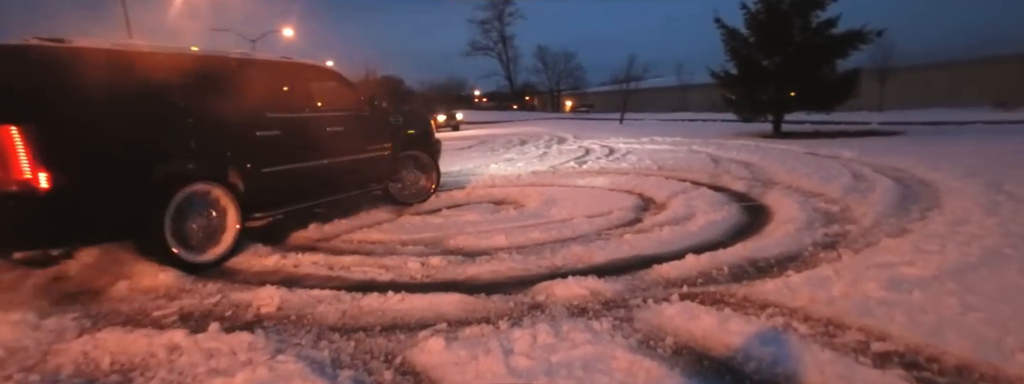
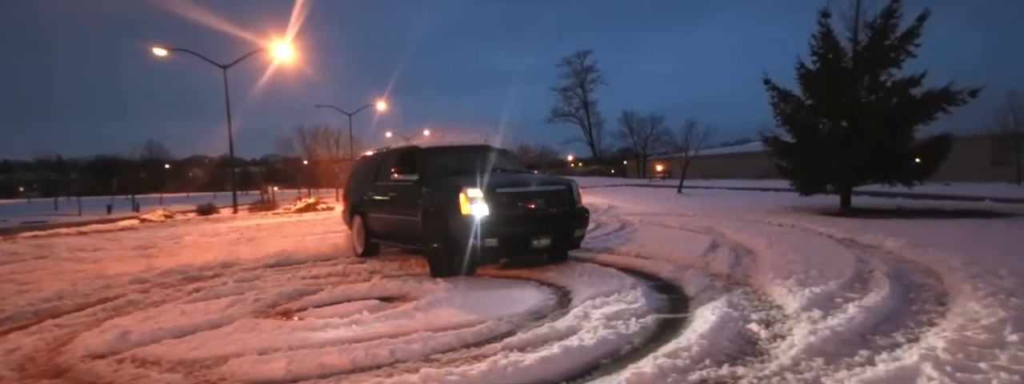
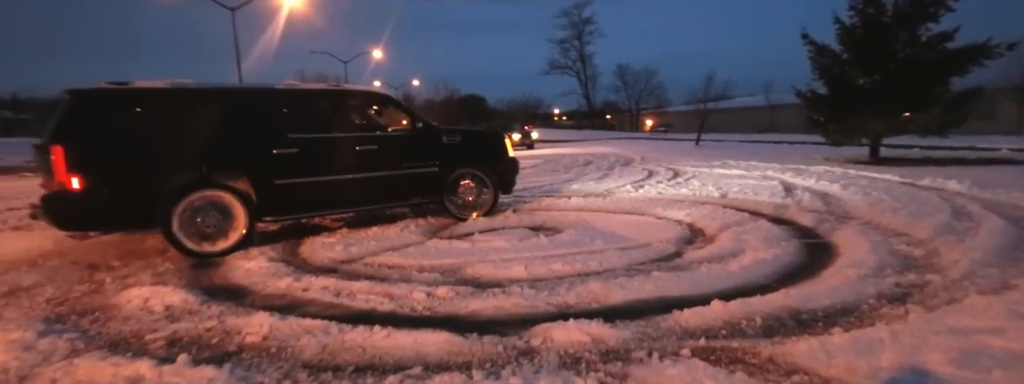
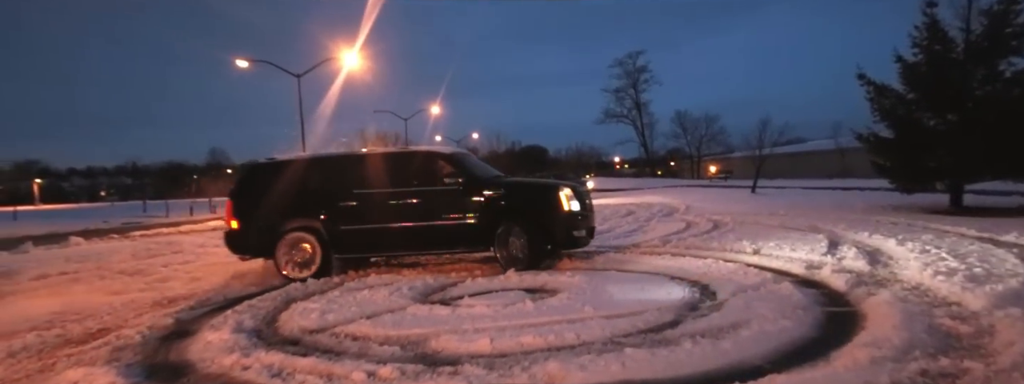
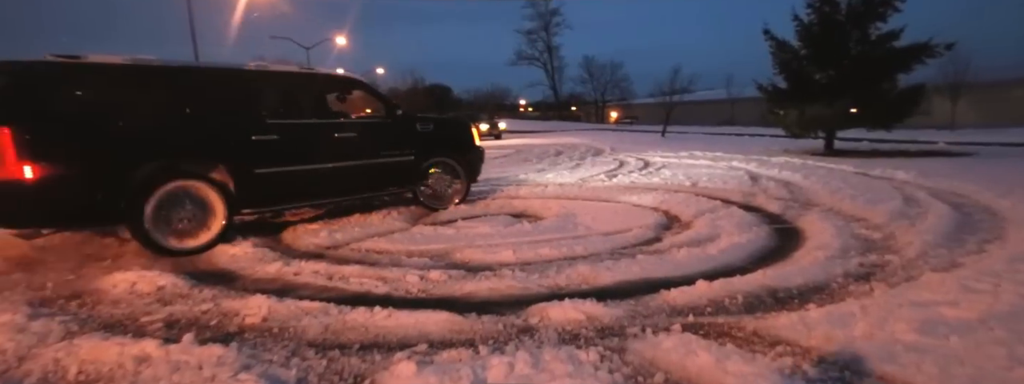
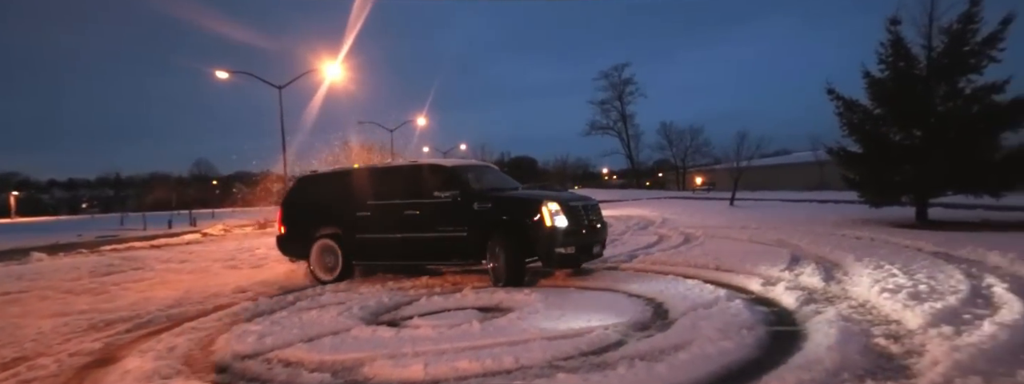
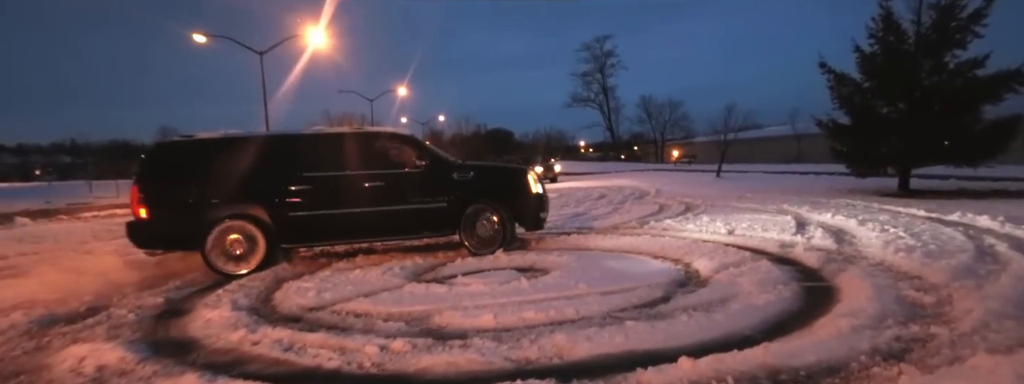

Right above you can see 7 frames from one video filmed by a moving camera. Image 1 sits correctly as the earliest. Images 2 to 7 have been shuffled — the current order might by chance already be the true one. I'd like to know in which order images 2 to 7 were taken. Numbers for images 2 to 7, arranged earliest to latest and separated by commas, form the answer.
5, 3, 7, 4, 6, 2
